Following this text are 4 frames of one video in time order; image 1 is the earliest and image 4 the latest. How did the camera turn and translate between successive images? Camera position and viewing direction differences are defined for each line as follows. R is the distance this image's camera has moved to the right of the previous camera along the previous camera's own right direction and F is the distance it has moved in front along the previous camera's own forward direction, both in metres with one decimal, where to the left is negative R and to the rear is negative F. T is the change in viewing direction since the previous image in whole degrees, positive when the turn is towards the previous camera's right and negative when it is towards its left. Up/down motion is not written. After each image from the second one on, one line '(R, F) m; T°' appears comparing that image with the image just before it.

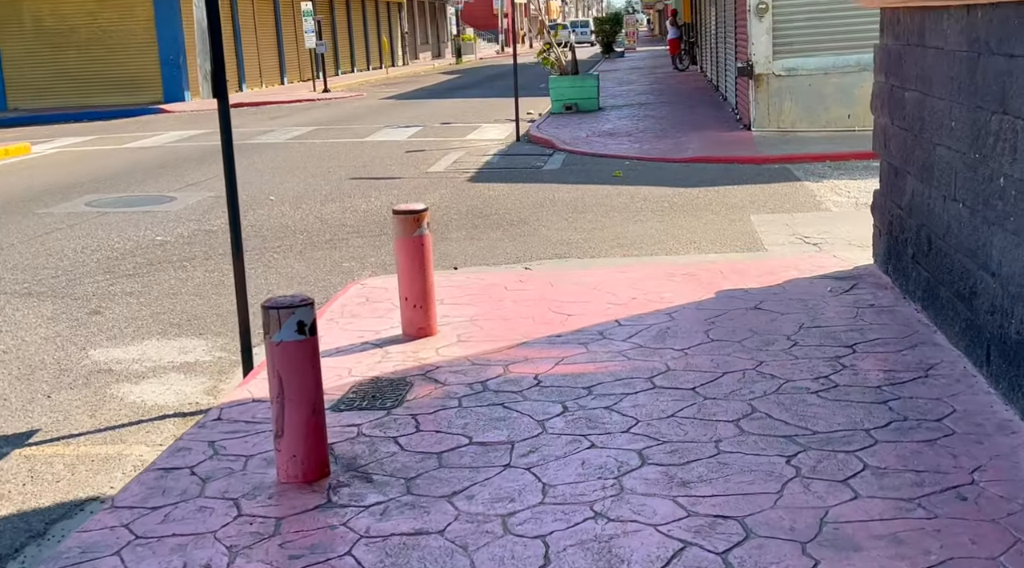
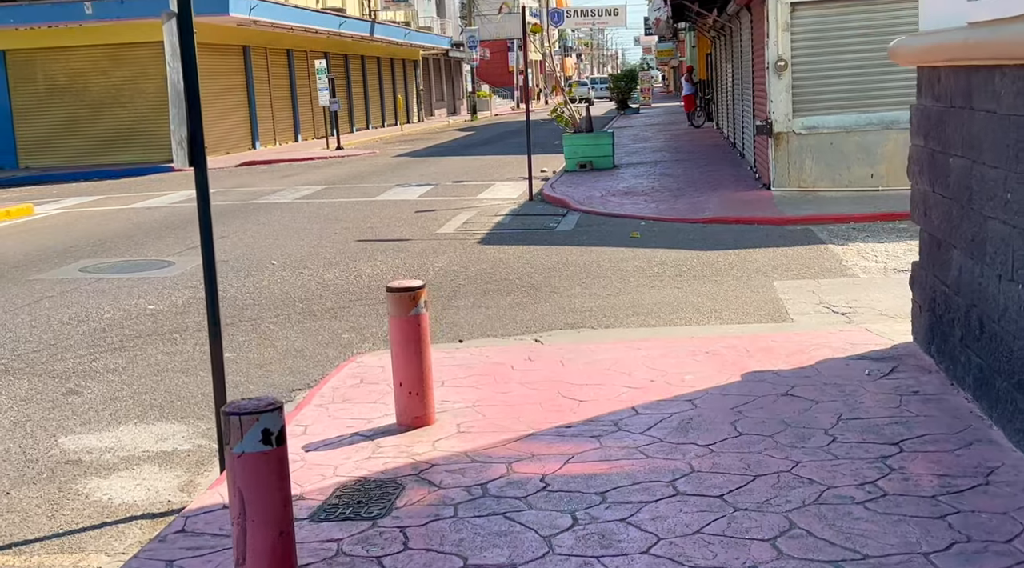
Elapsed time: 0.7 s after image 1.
(0.0, +0.5) m; -1°
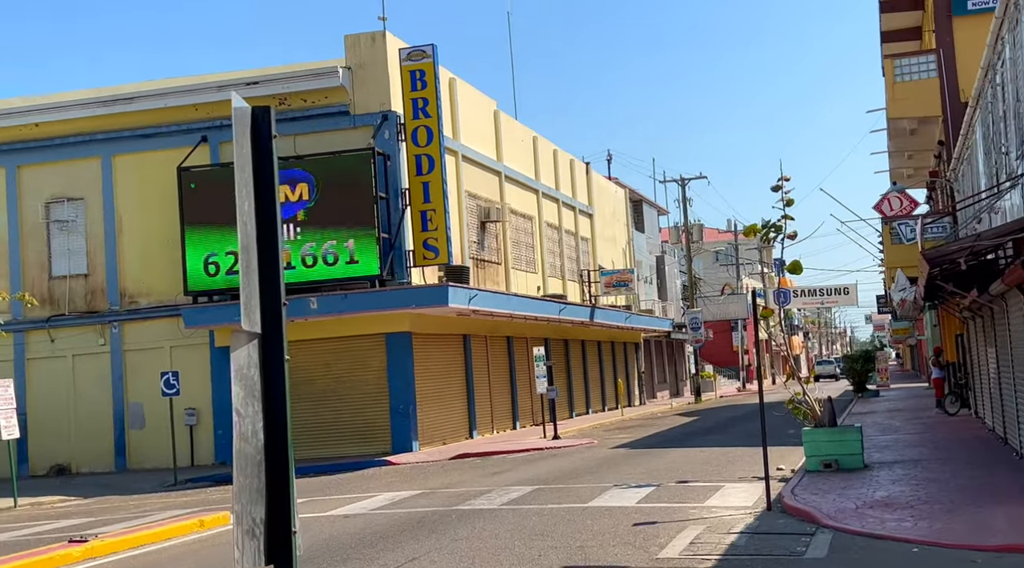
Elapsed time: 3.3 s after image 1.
(-0.1, +2.1) m; -9°
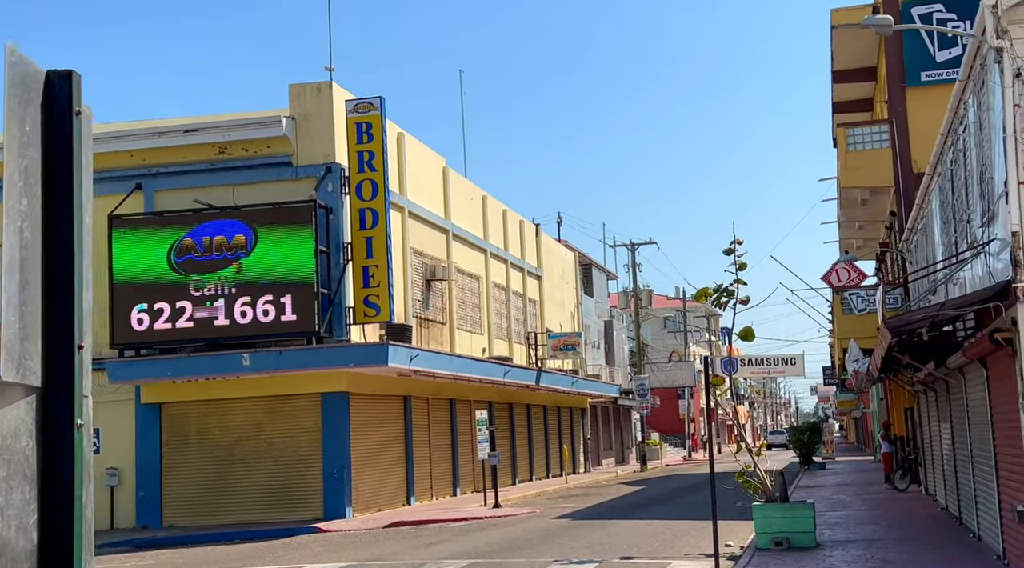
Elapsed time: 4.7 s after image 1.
(+0.1, +1.0) m; +2°
